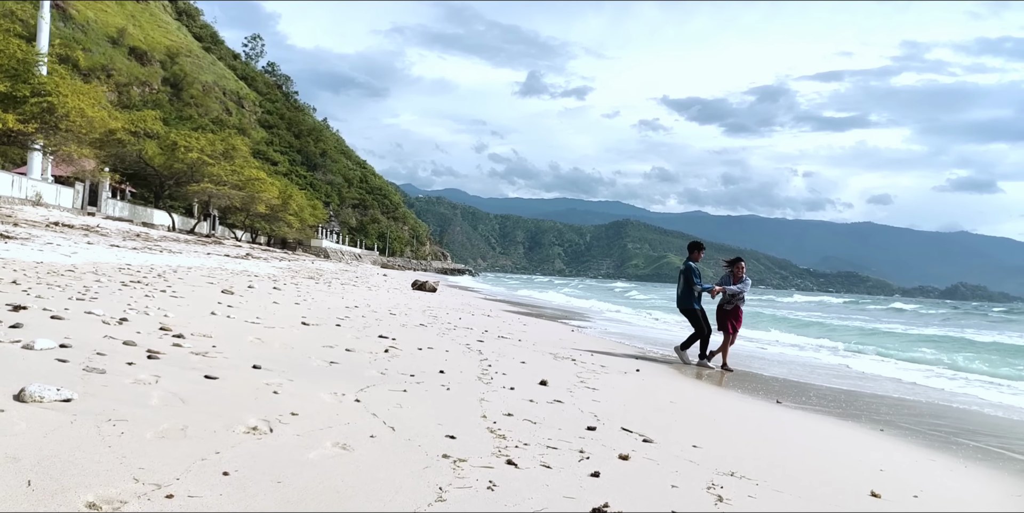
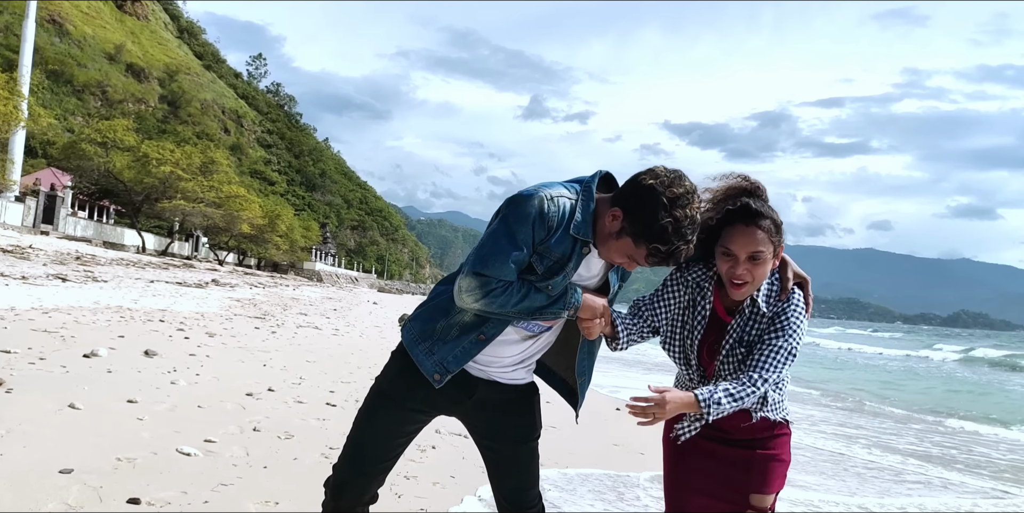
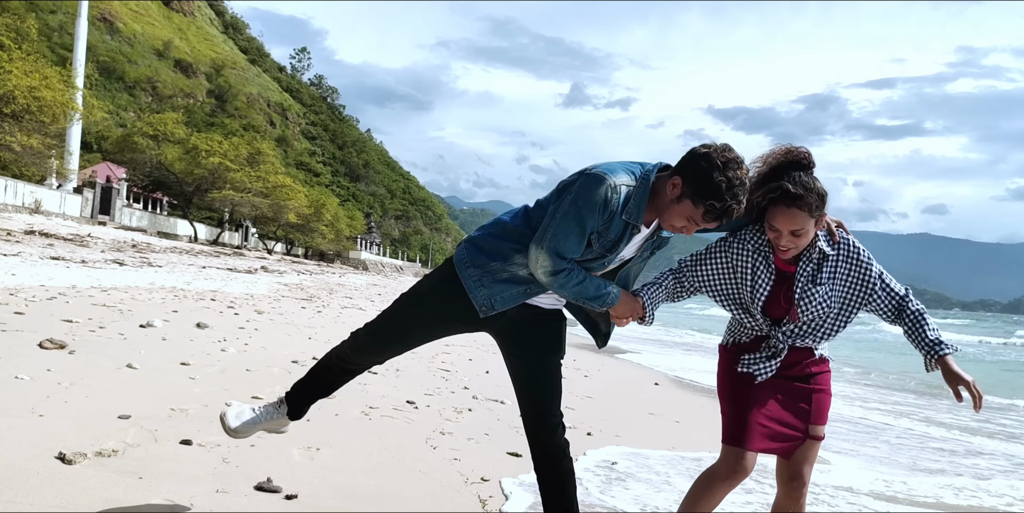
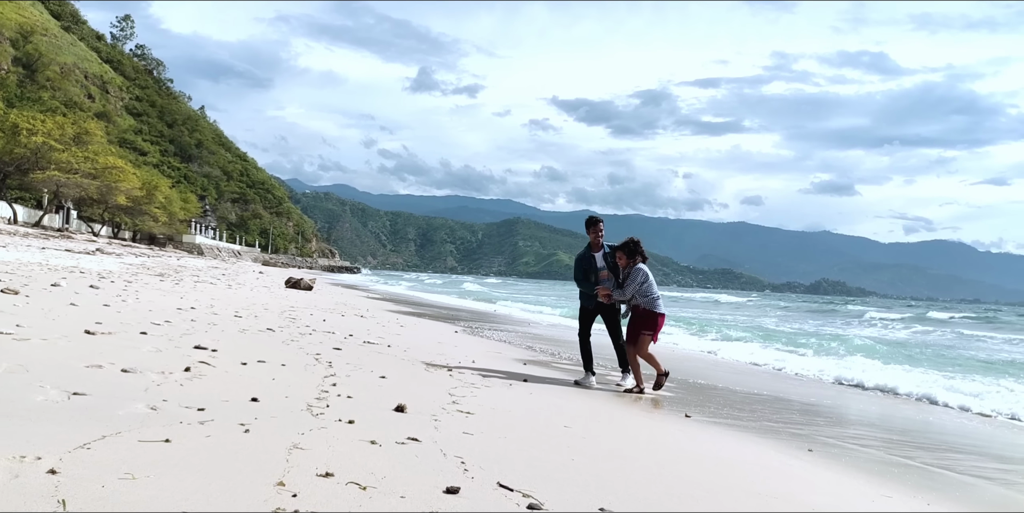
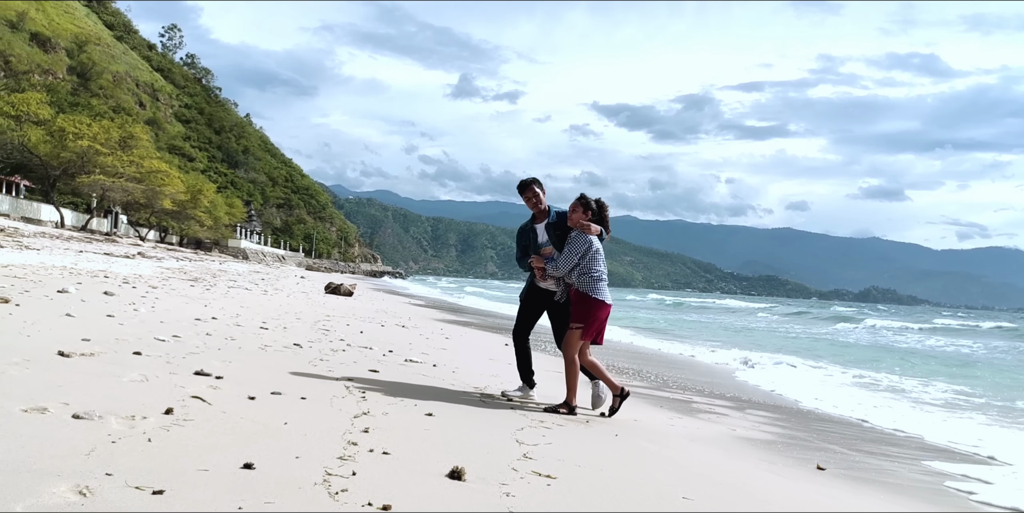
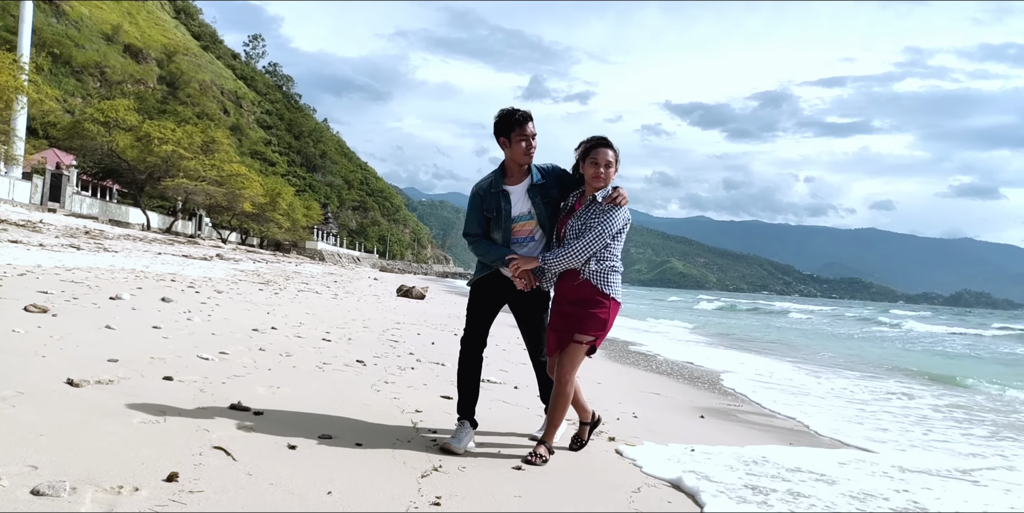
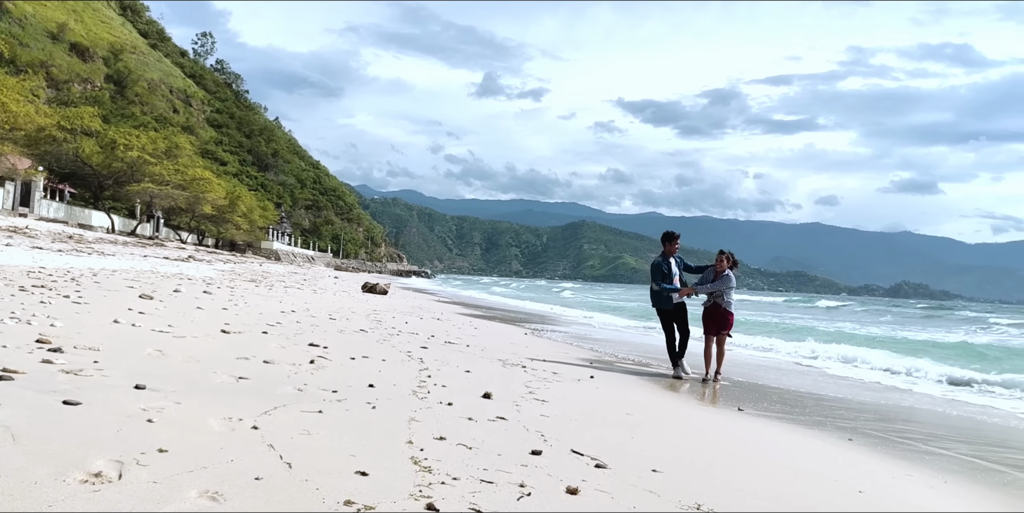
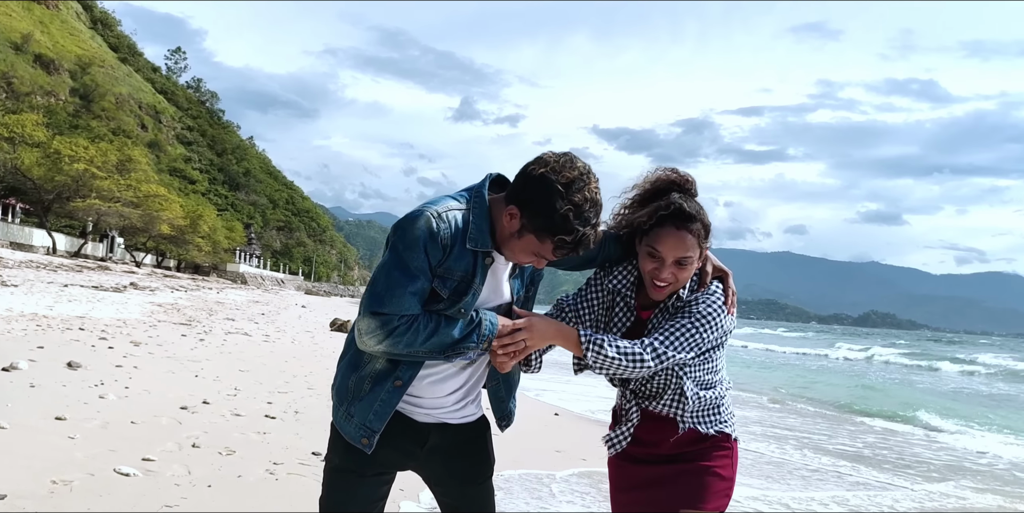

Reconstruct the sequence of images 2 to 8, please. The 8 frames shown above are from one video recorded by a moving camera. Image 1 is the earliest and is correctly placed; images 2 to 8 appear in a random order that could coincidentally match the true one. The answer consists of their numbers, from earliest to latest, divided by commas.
7, 4, 5, 6, 3, 2, 8
